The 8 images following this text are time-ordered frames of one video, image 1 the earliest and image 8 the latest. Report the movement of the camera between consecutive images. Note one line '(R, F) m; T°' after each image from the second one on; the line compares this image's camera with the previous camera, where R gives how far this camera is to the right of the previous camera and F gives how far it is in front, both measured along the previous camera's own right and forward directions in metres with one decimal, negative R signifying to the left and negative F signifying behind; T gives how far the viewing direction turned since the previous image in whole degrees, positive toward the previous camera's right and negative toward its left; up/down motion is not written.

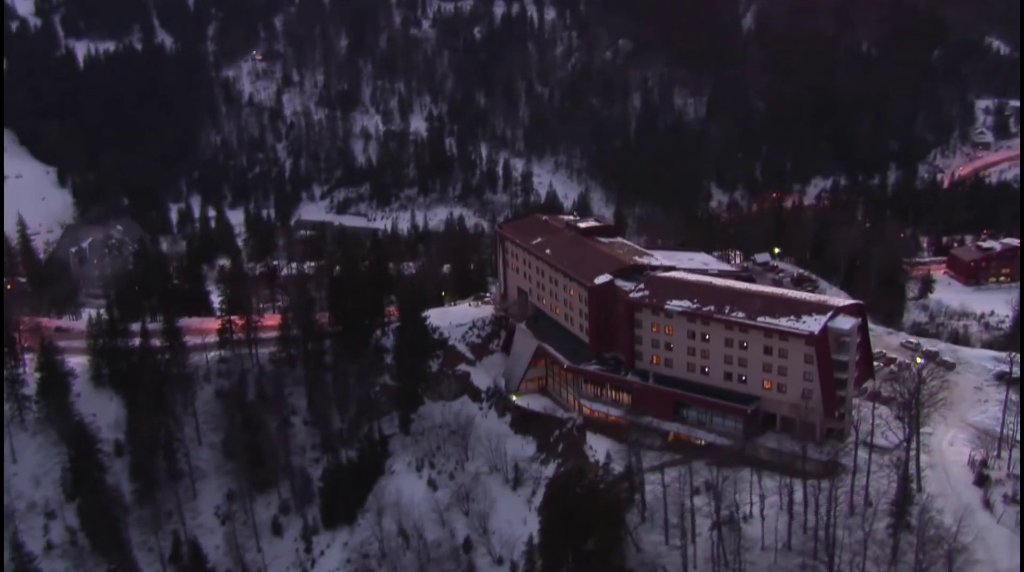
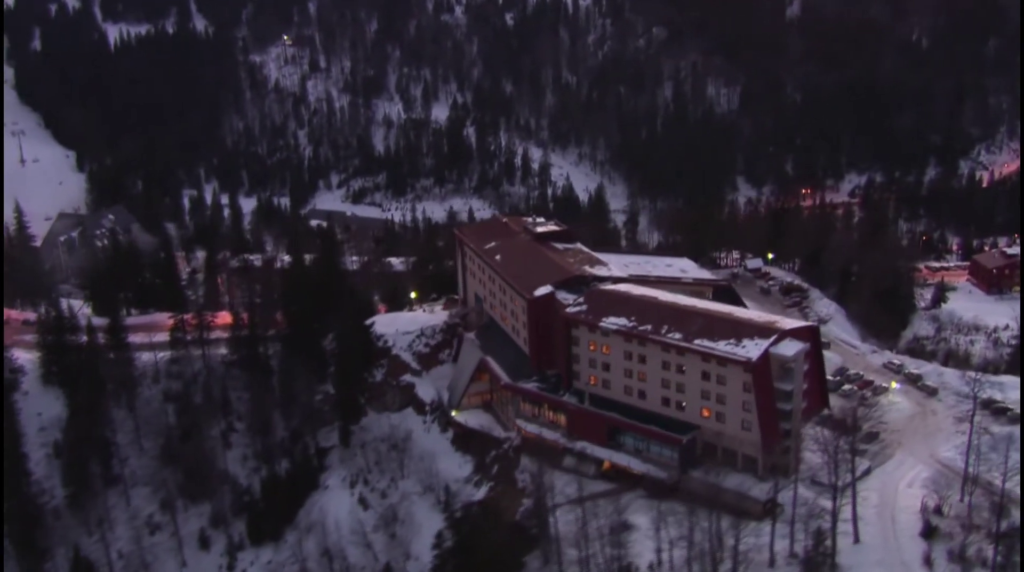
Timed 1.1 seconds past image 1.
(+1.9, +1.2) m; -4°
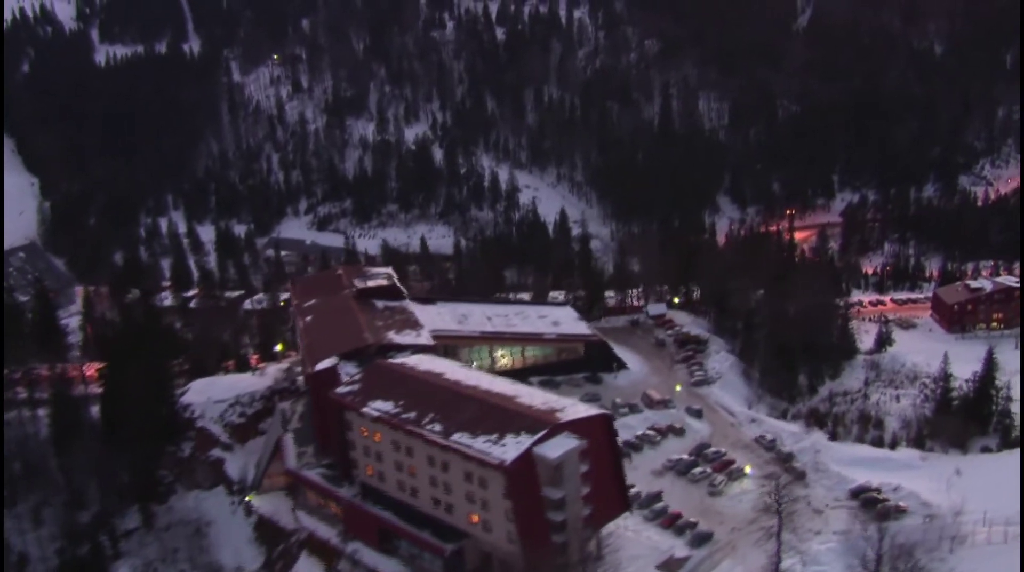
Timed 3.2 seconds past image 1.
(+3.7, +2.2) m; -3°
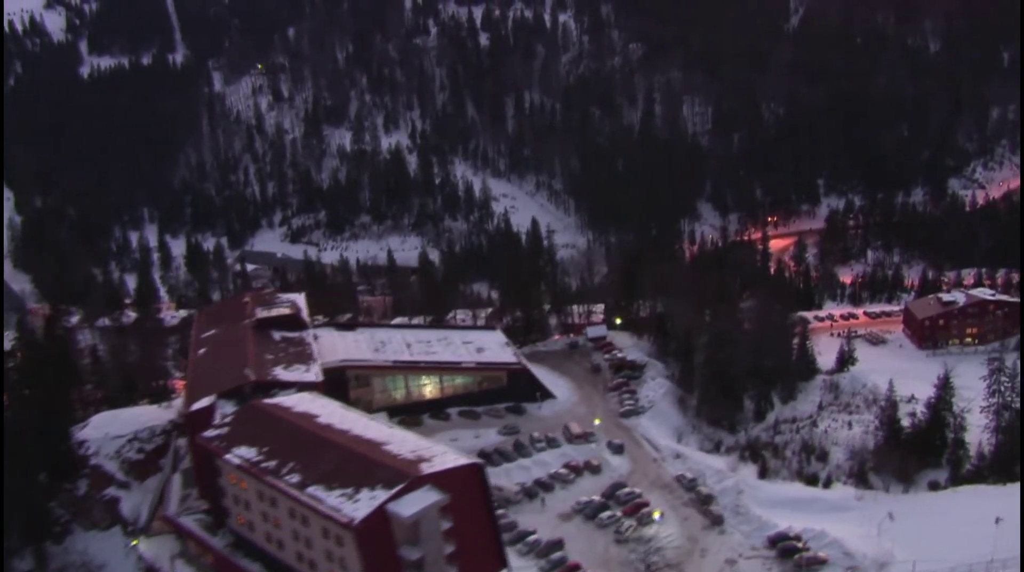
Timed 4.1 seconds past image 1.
(+1.6, +1.0) m; -1°
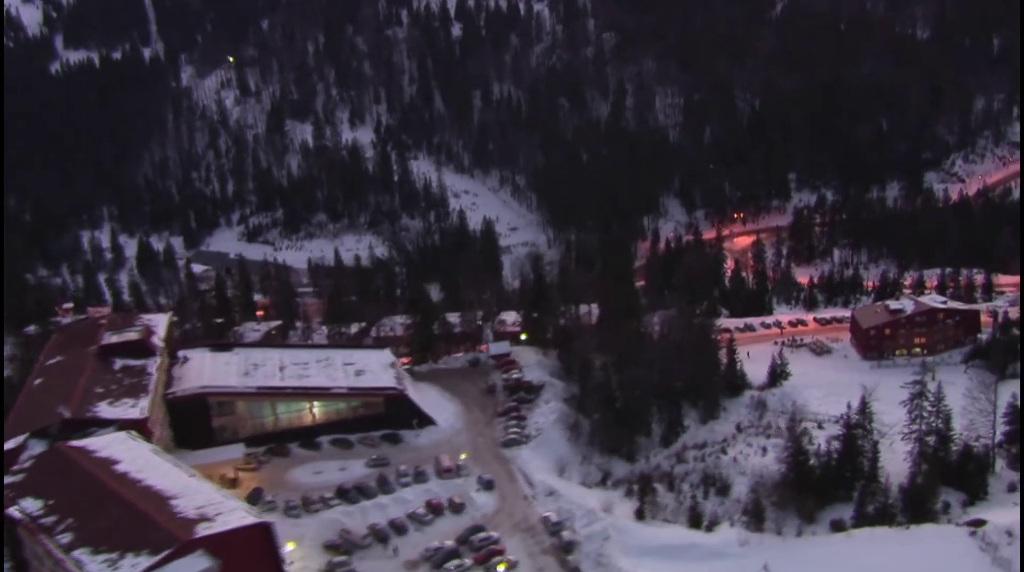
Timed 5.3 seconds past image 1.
(+2.1, +1.2) m; -1°
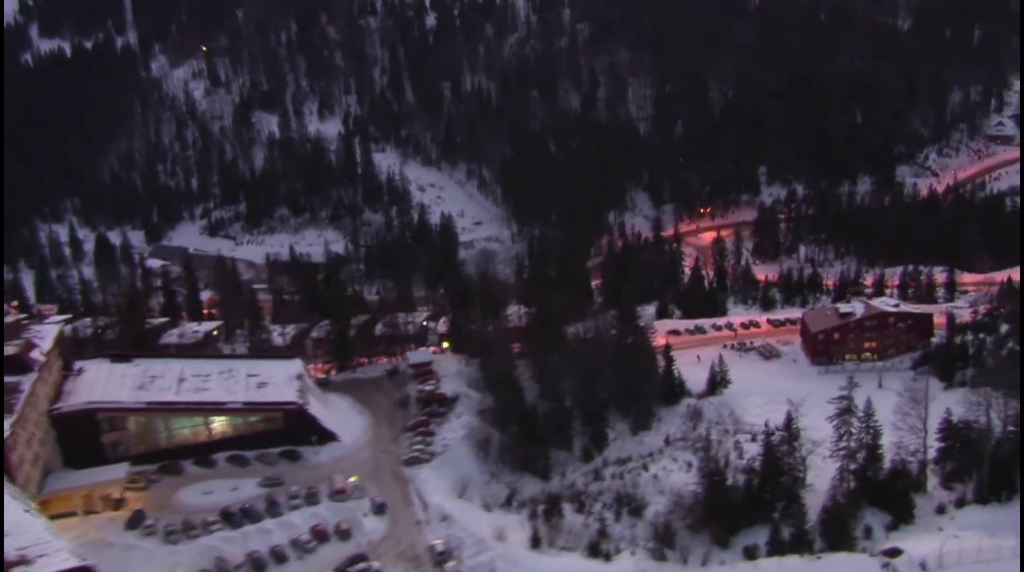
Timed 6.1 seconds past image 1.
(+1.4, +0.7) m; 0°
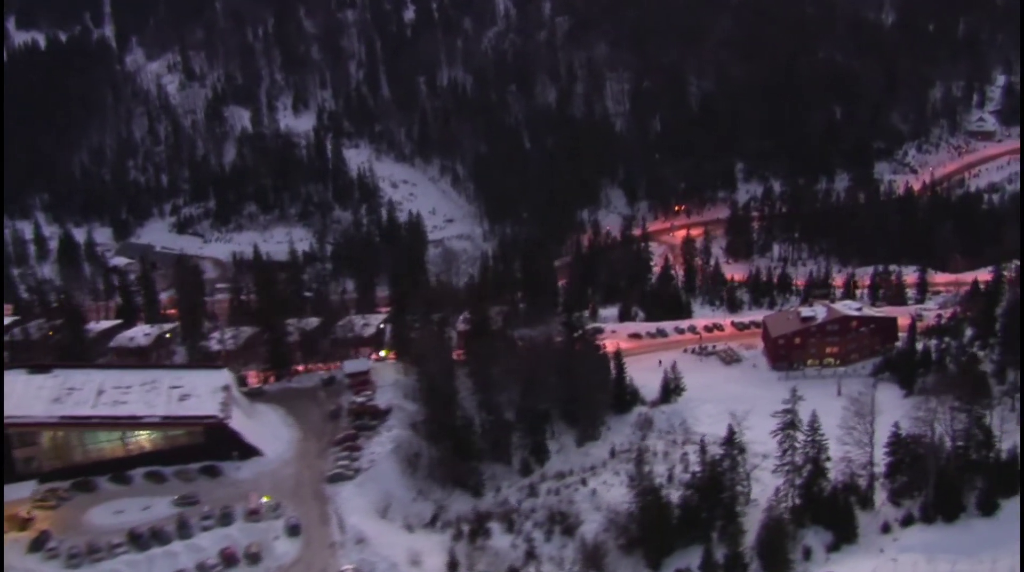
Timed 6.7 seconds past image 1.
(+1.0, +0.6) m; 0°
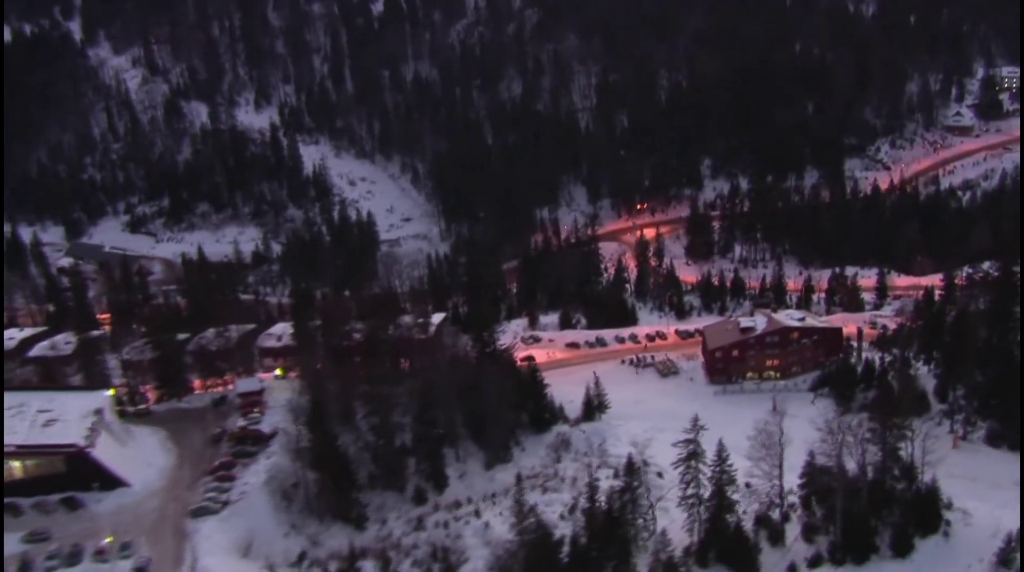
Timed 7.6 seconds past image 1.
(+1.6, +1.0) m; 0°
